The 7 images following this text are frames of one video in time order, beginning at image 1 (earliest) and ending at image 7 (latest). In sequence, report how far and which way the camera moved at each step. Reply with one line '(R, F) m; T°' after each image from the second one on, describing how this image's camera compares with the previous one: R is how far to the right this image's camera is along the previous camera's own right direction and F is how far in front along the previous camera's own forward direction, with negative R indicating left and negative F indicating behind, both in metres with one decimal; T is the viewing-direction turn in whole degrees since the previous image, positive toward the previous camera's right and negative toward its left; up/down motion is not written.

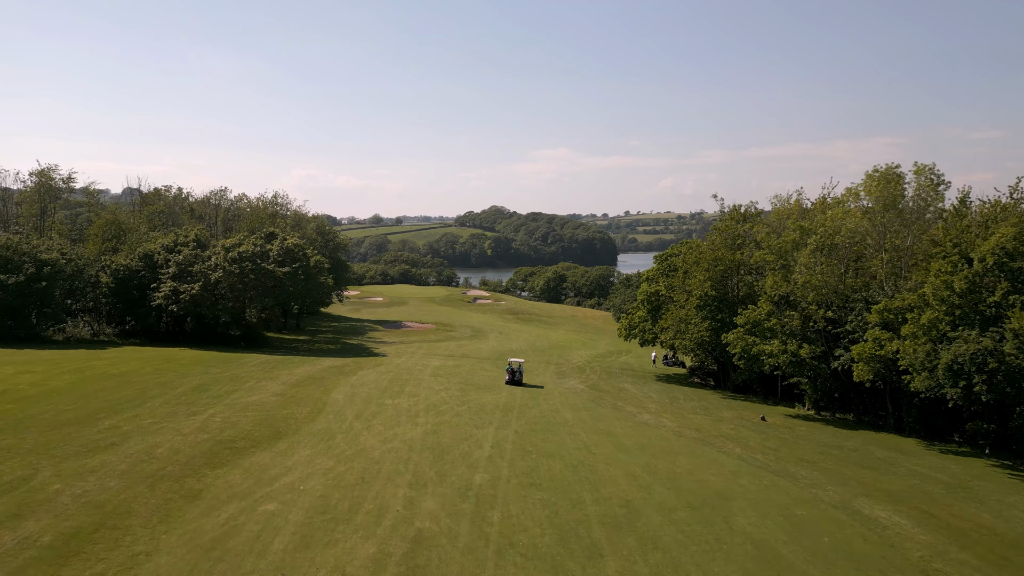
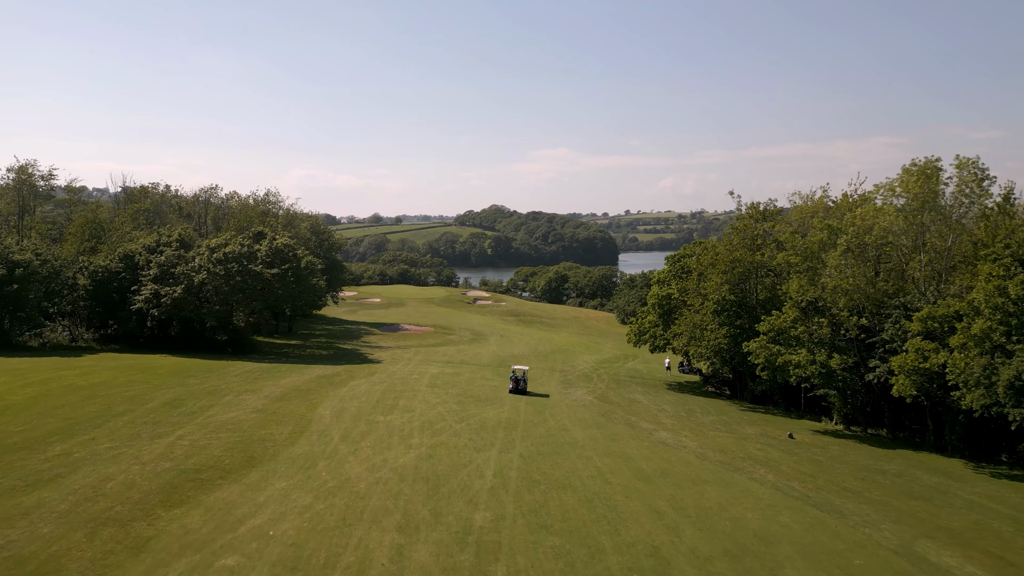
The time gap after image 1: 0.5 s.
(-0.1, +2.3) m; 0°
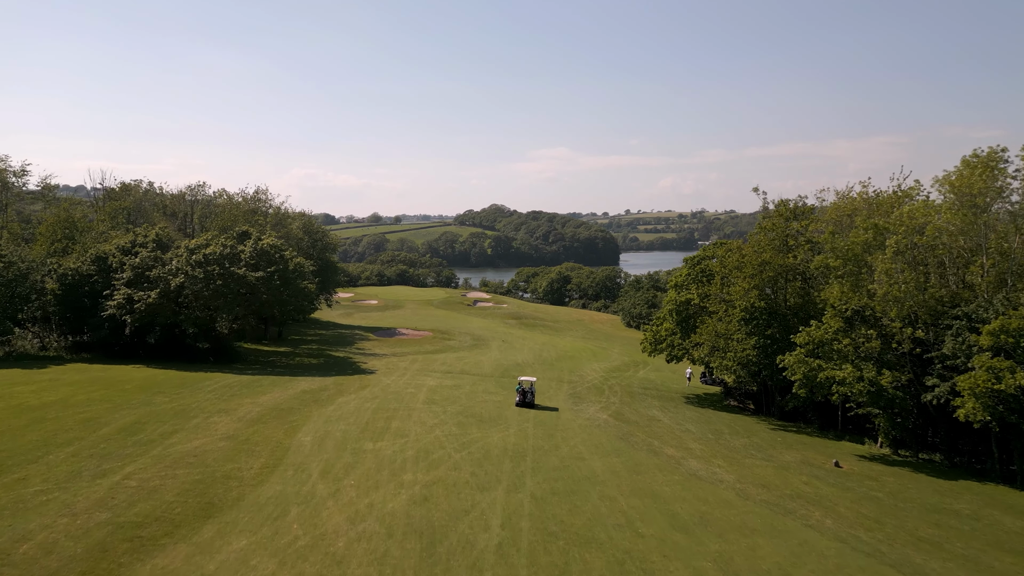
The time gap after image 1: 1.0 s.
(-0.2, +2.9) m; 0°
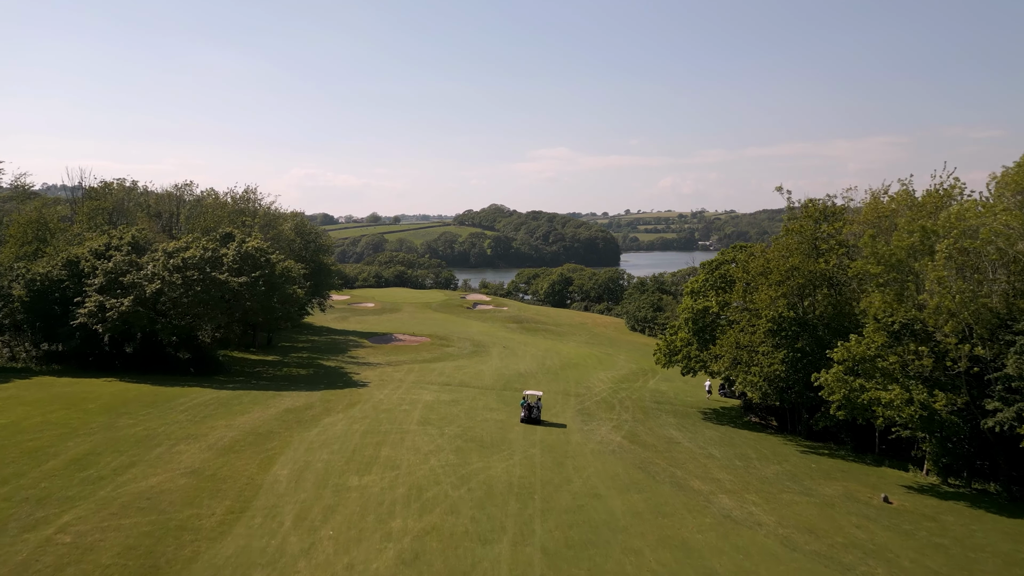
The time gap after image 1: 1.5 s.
(-0.2, +2.5) m; 0°
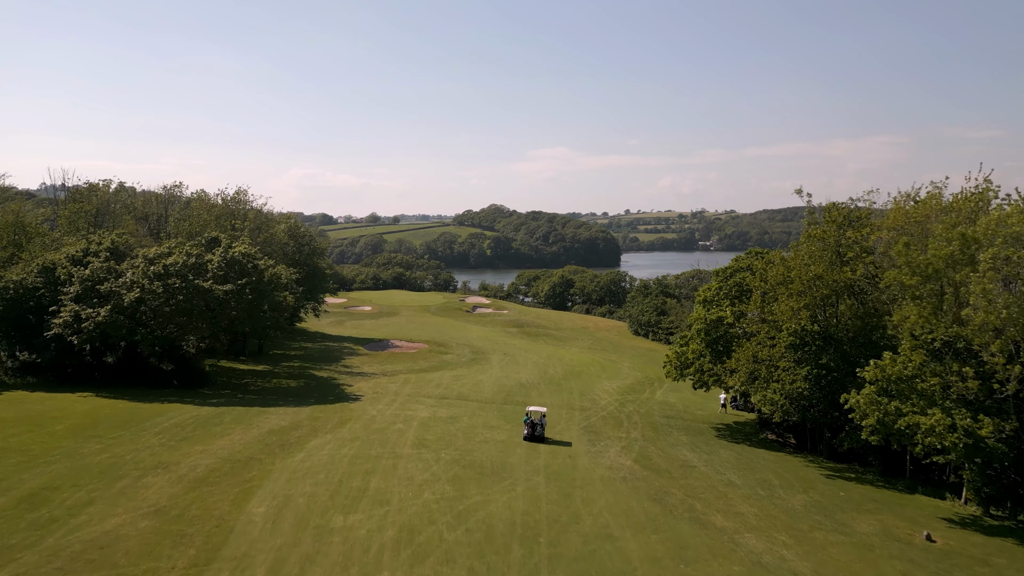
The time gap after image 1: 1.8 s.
(-0.1, +1.8) m; 0°
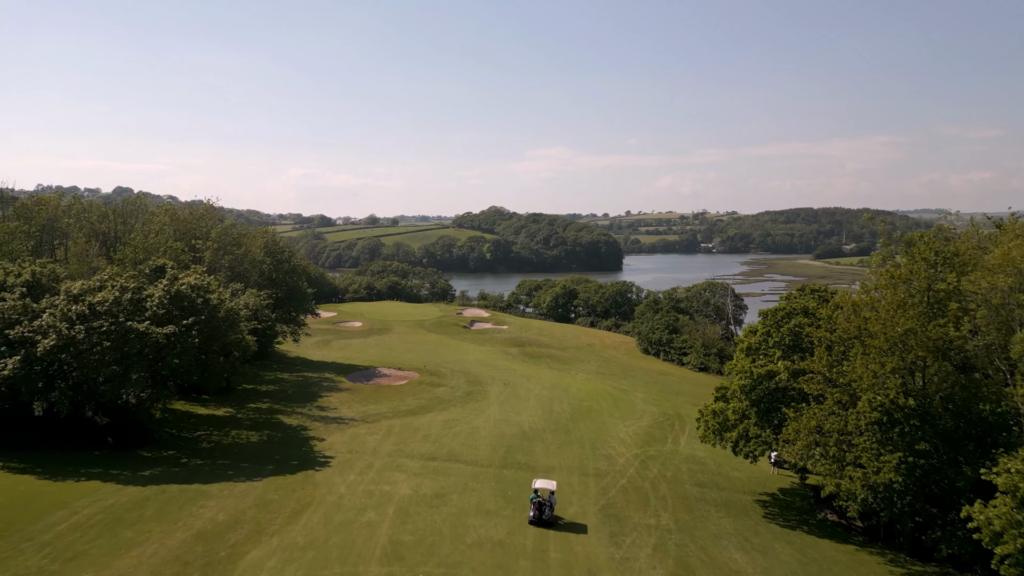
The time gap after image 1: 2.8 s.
(0.0, +5.3) m; 0°
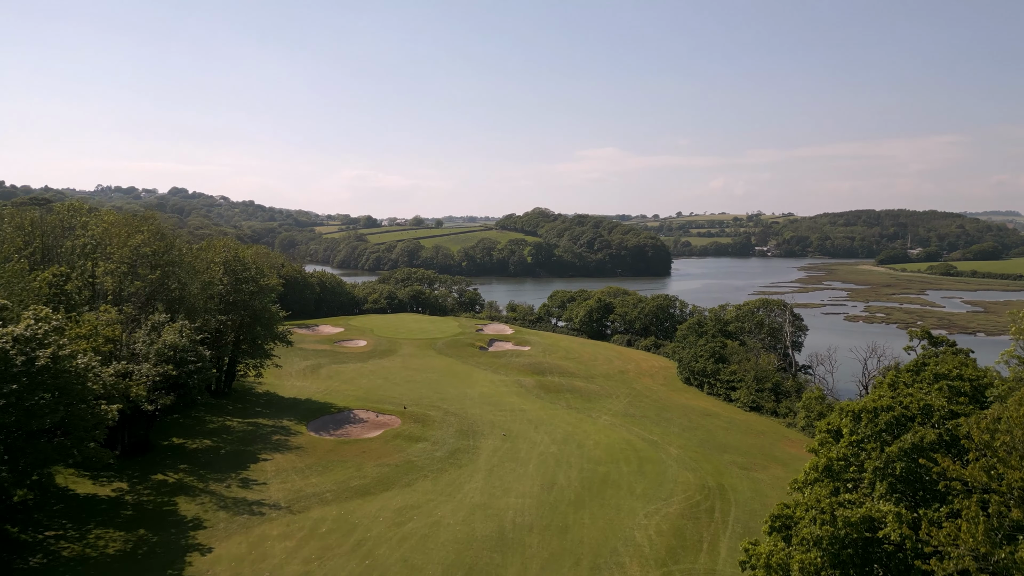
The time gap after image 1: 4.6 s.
(+2.5, +9.1) m; -4°
